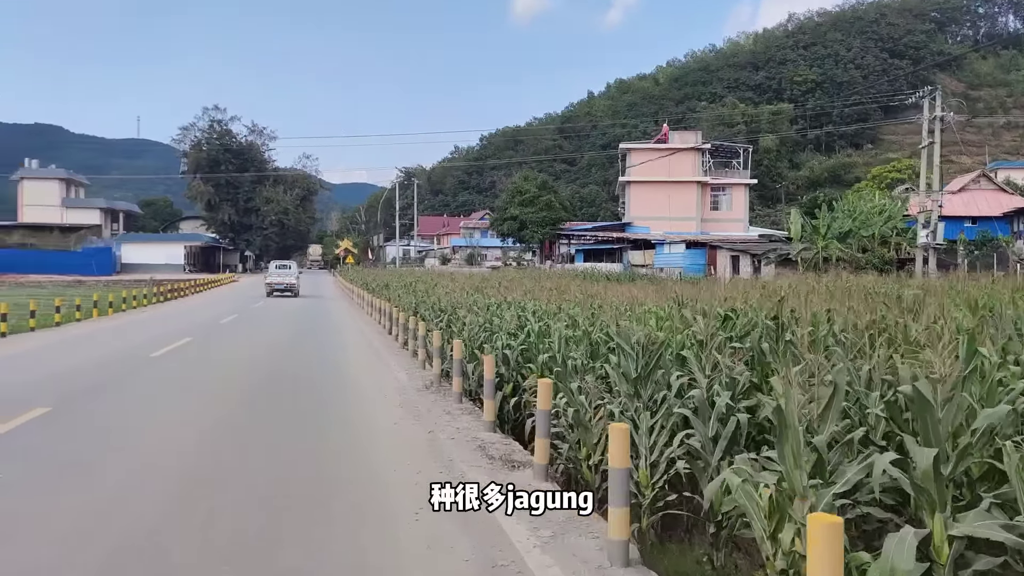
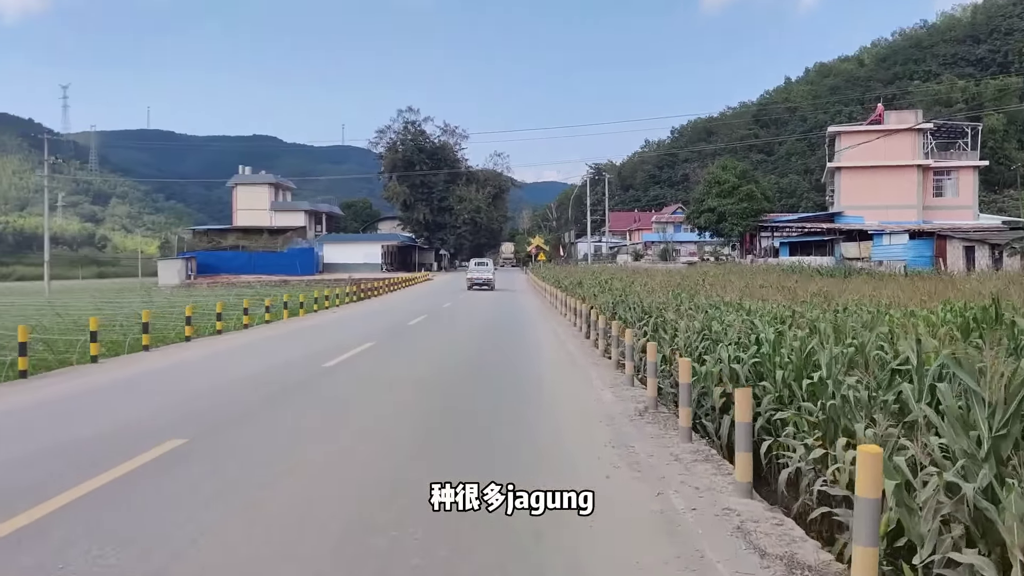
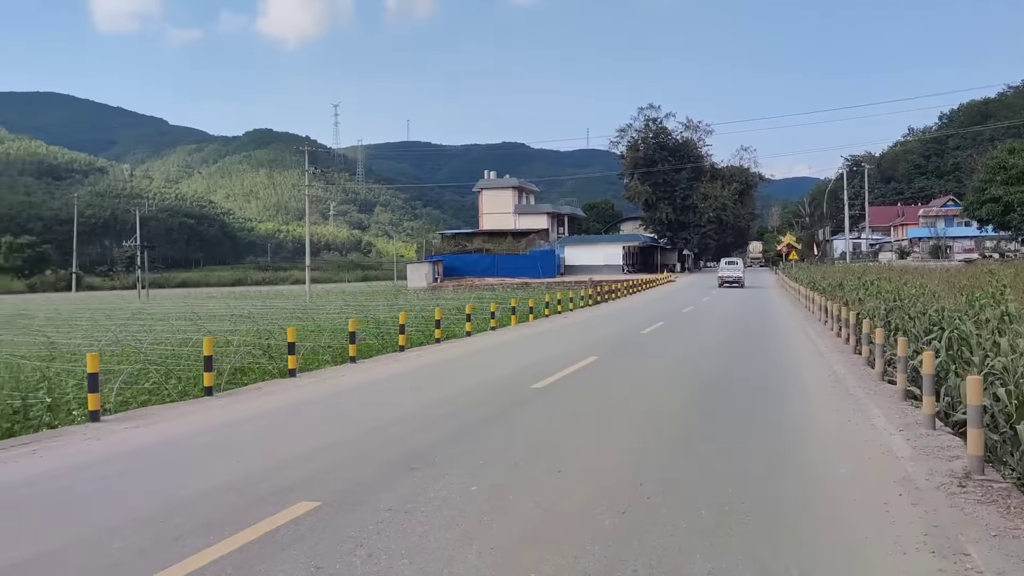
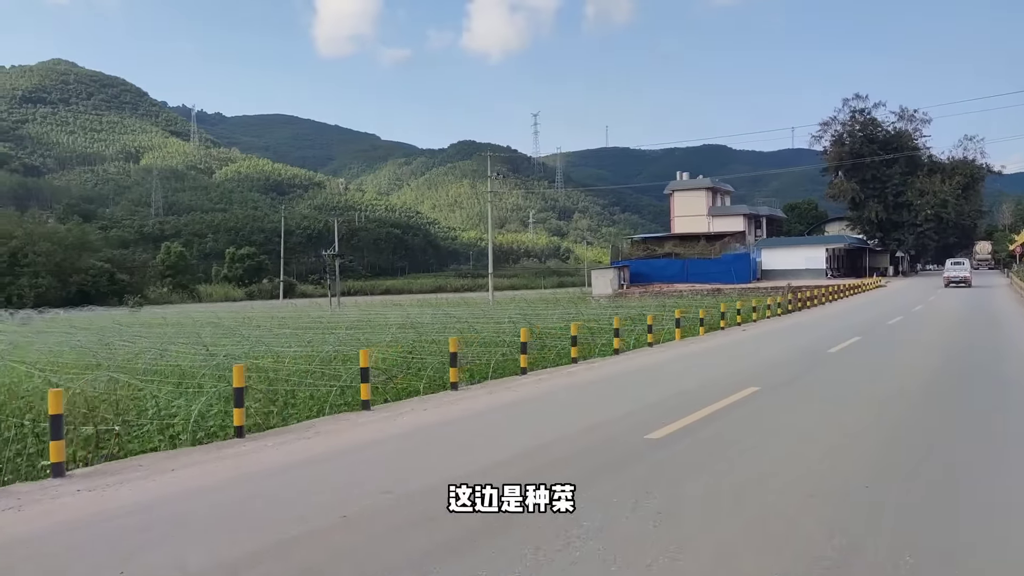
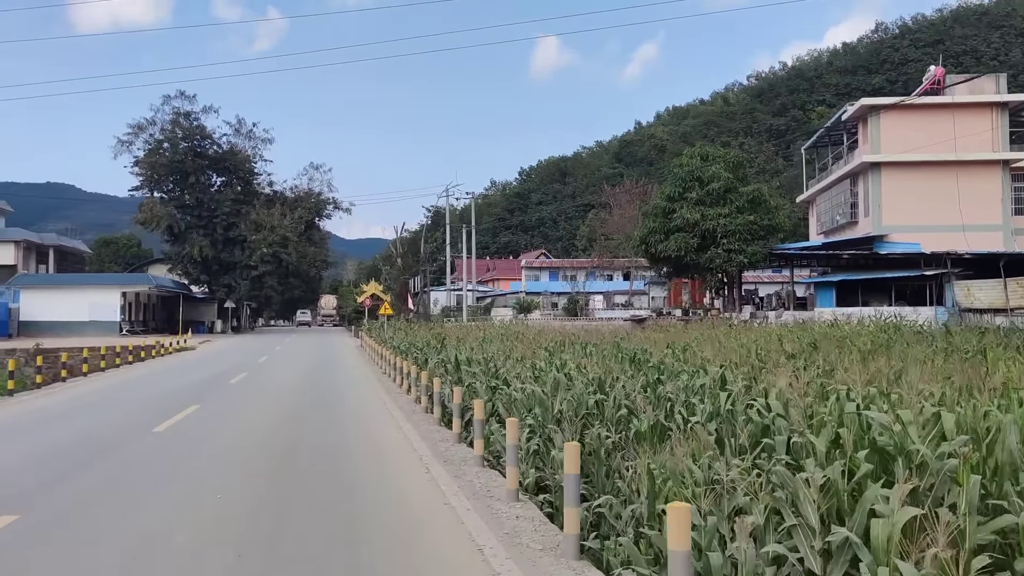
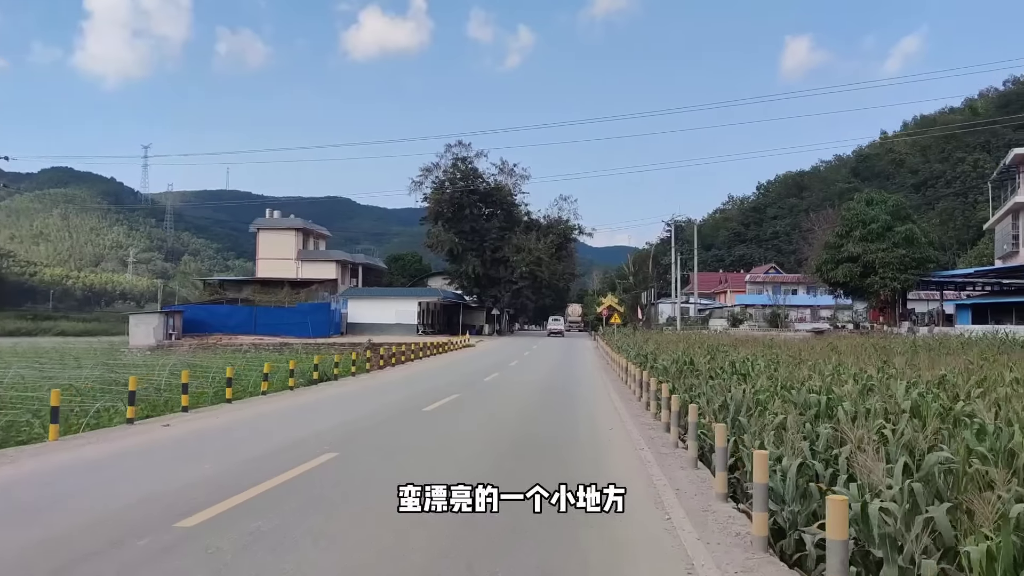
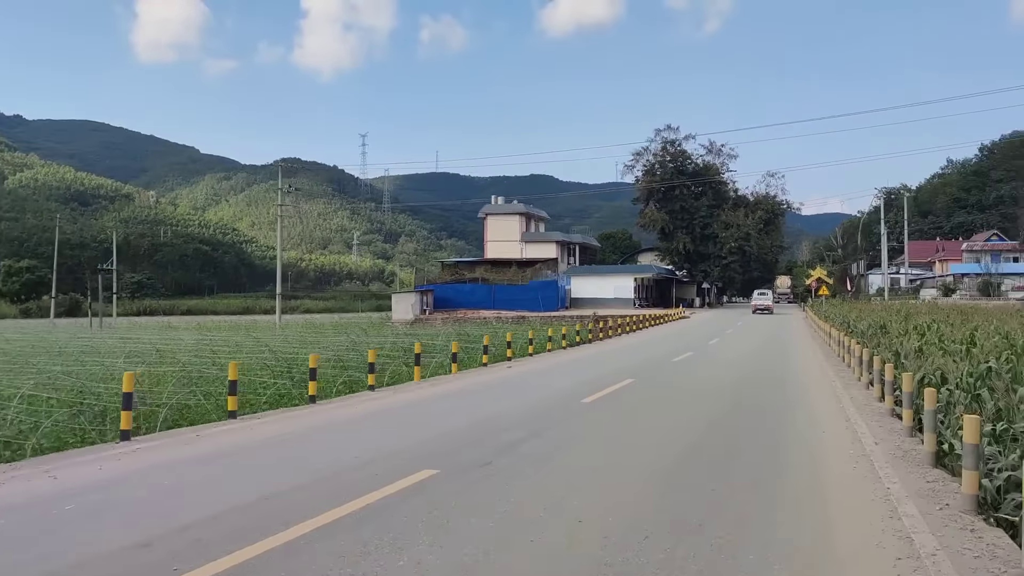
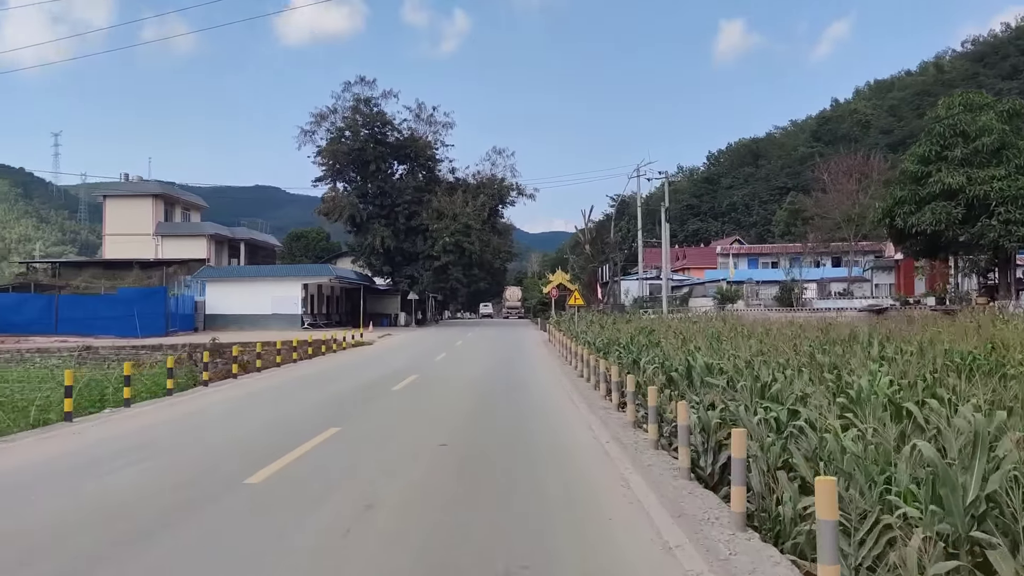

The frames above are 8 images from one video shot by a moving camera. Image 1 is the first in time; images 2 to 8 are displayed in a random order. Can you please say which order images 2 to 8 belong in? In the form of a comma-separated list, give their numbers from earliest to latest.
2, 3, 4, 7, 6, 5, 8
